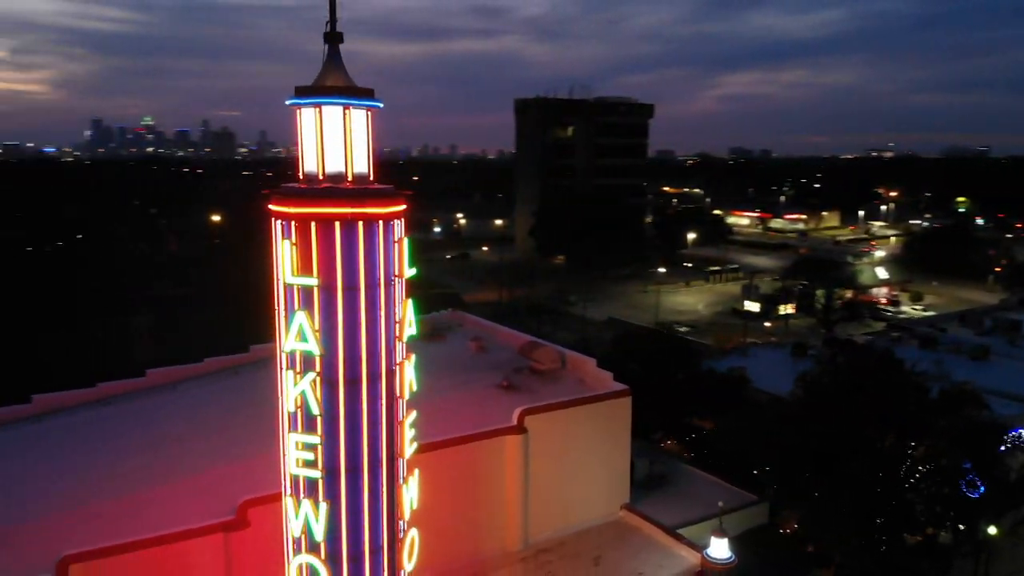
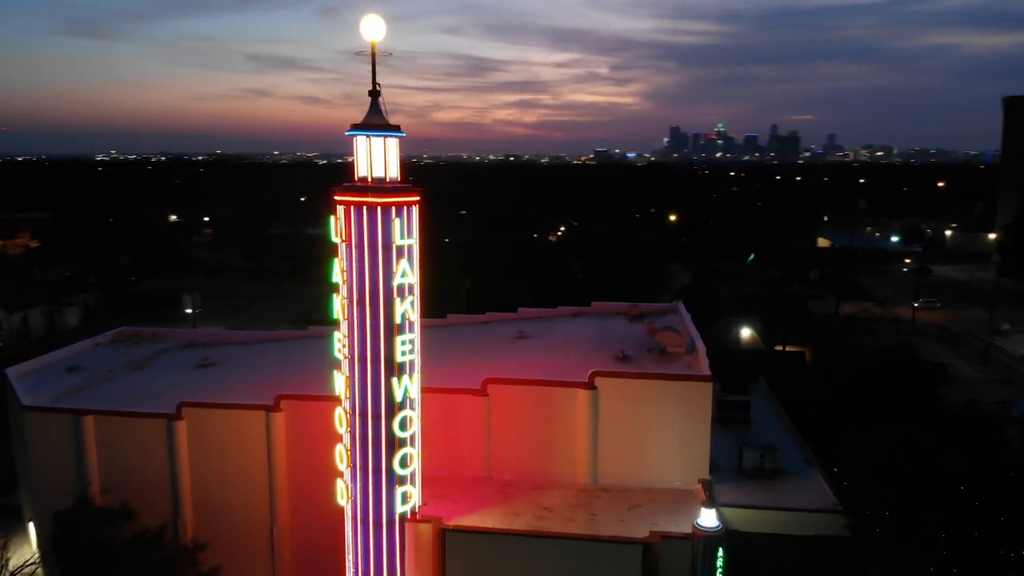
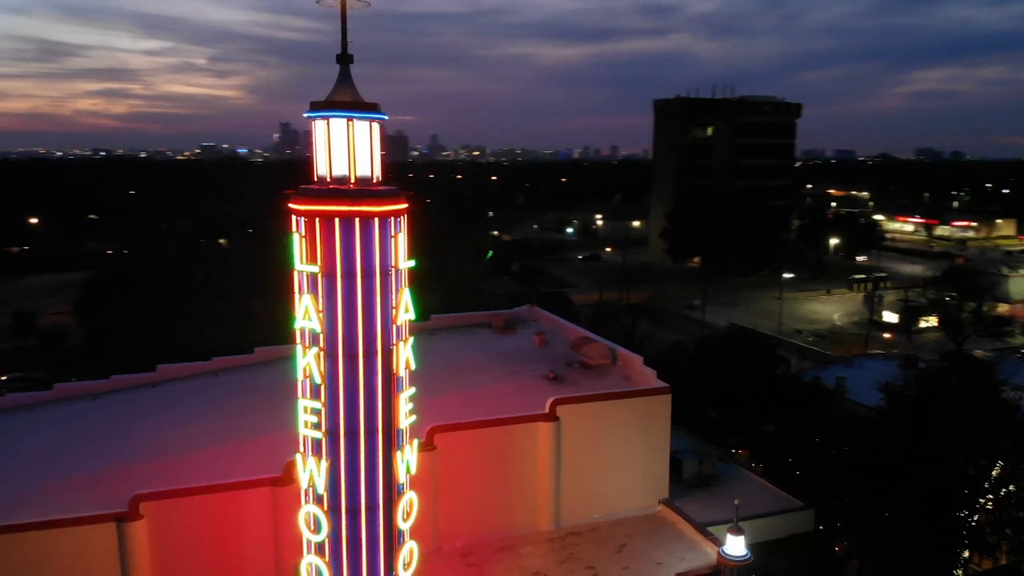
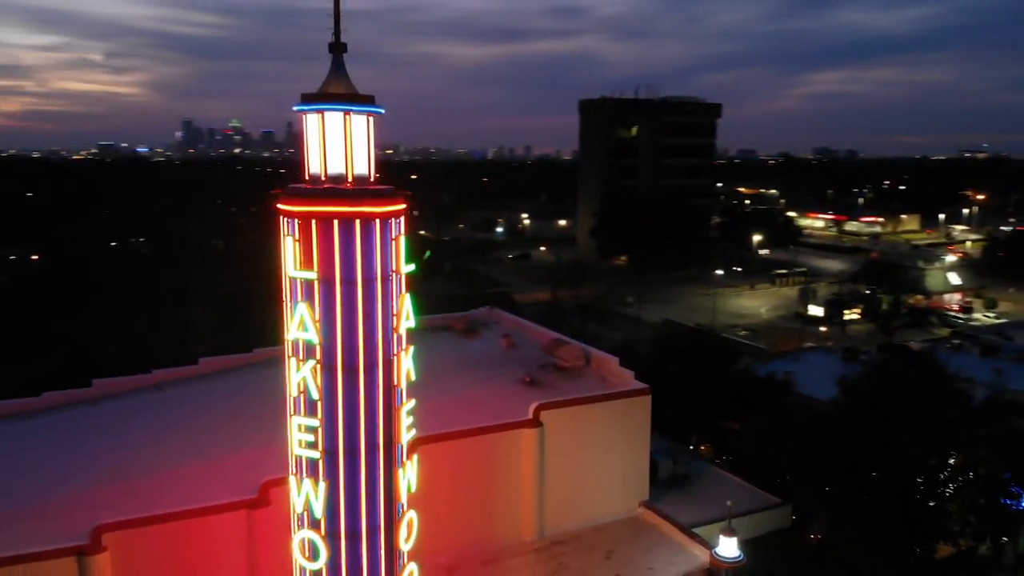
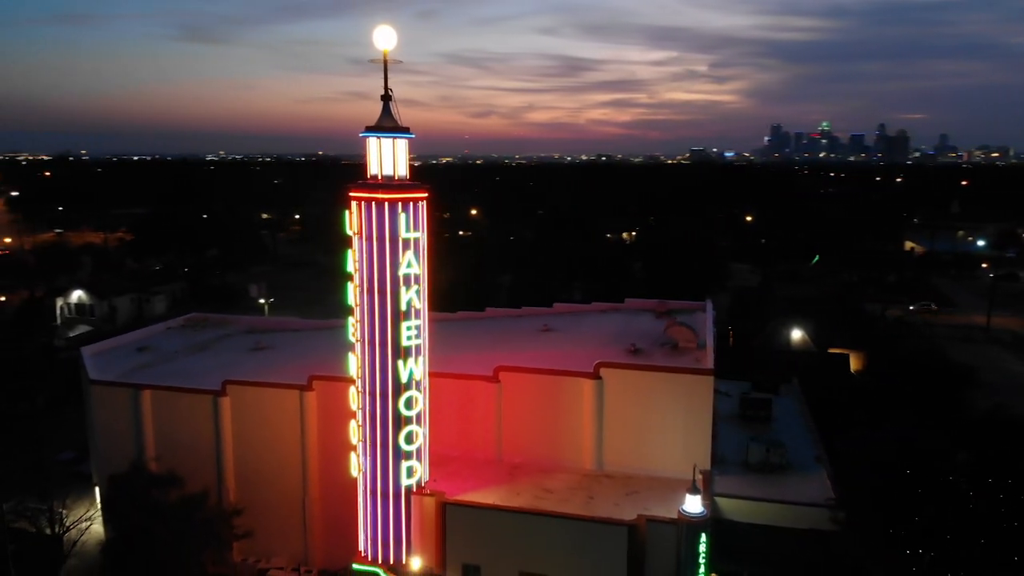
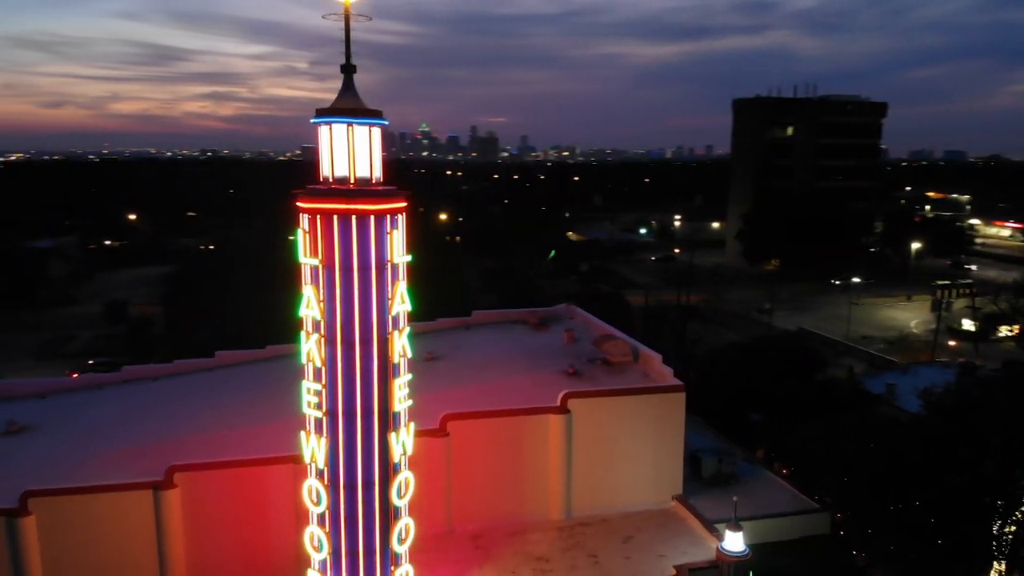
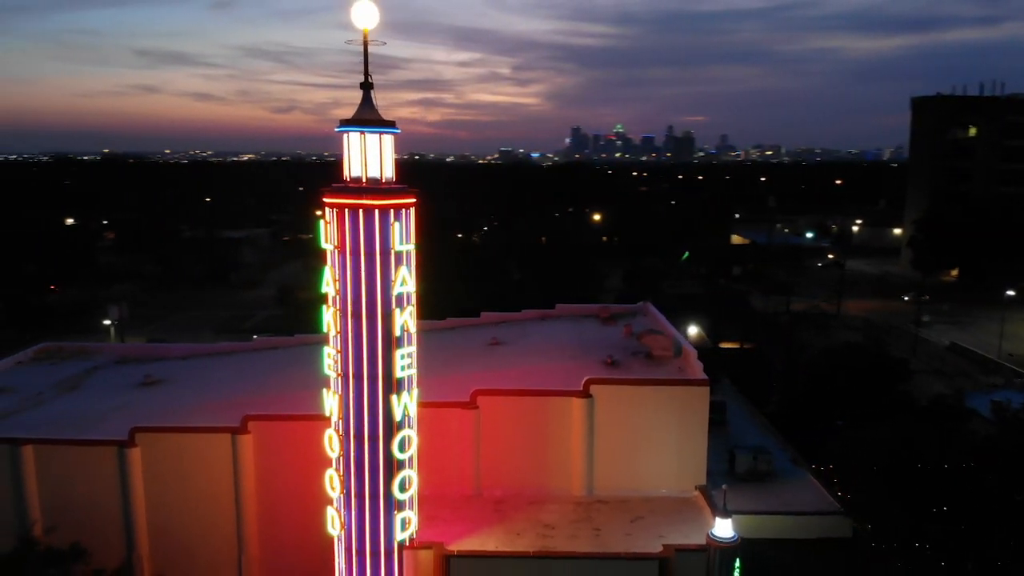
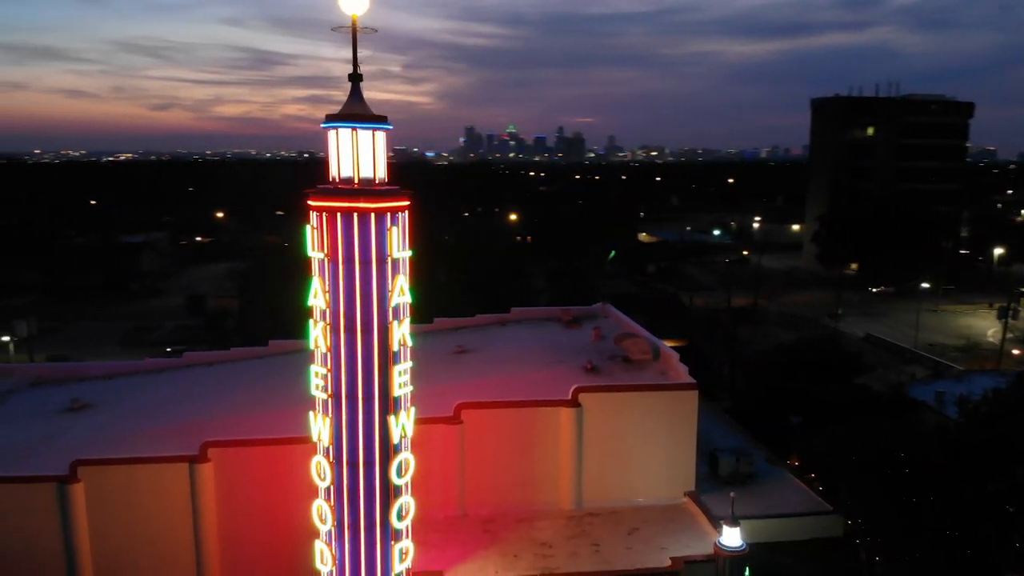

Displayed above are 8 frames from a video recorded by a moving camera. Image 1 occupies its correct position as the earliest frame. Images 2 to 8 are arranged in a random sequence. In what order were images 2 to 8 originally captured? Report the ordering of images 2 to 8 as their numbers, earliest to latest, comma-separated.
4, 3, 6, 8, 7, 2, 5
